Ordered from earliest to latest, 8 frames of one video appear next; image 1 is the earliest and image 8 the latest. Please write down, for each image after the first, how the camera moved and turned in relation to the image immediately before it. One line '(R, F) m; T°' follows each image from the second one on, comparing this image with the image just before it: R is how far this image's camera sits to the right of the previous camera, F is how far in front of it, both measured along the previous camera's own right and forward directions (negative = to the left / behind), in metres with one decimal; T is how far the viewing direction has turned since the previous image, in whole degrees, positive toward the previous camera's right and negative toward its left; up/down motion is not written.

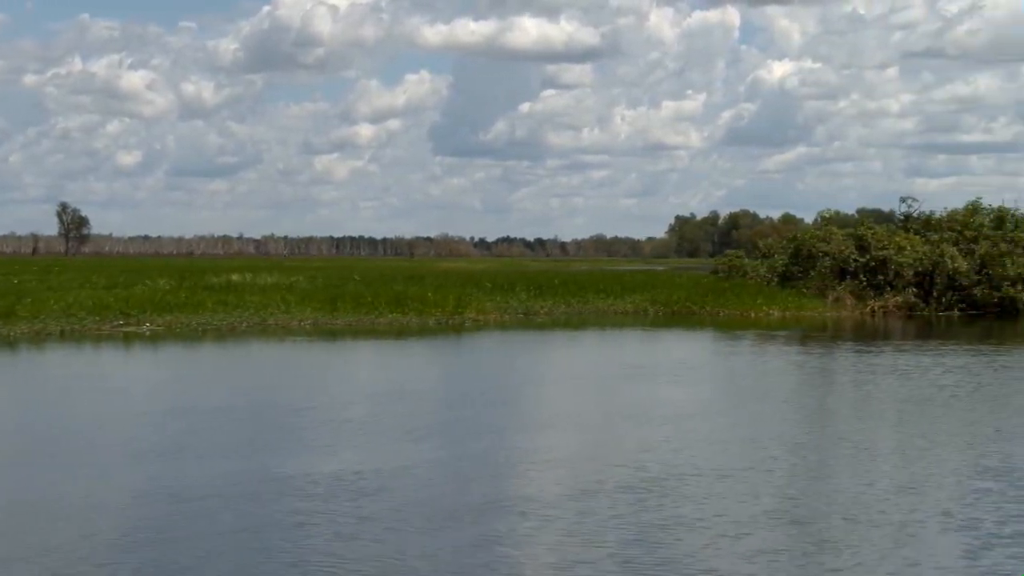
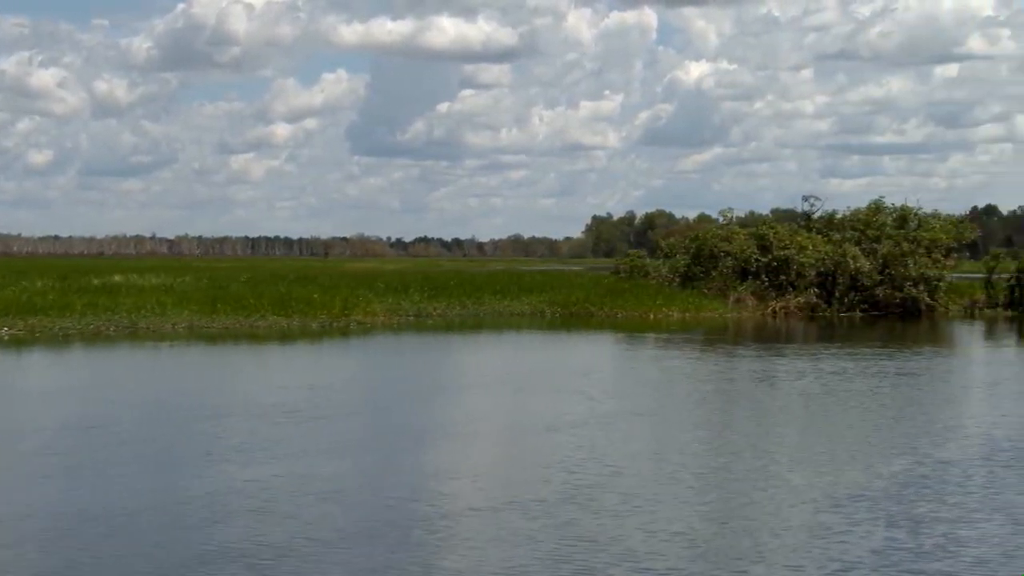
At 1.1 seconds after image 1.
(+0.3, +0.5) m; +3°
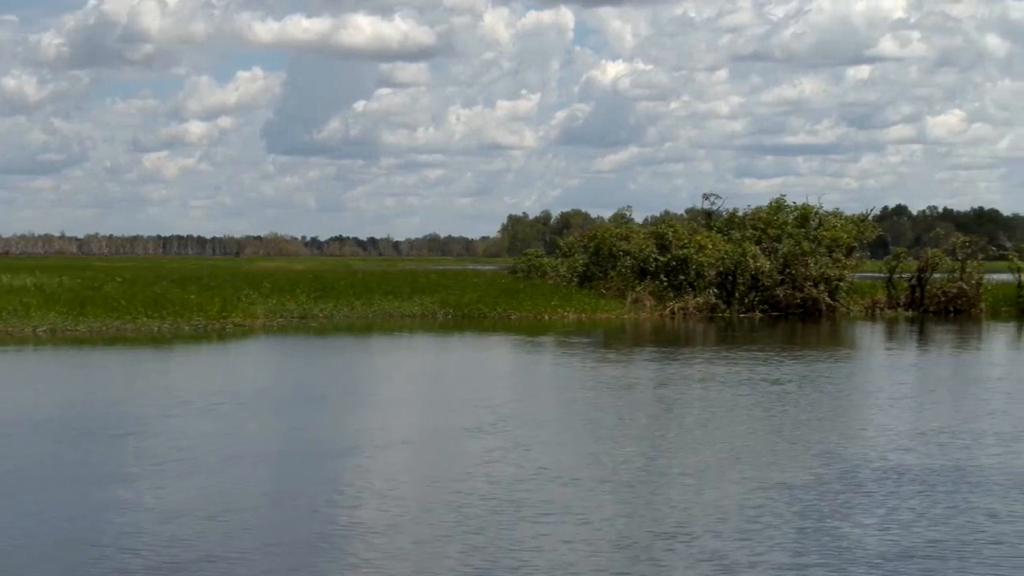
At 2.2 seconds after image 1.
(+0.3, +0.5) m; +3°
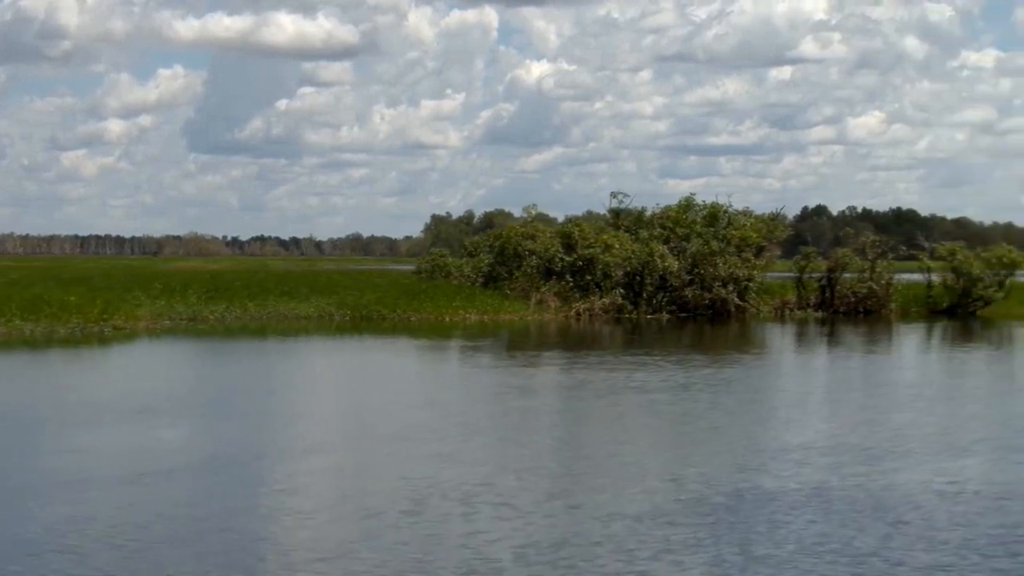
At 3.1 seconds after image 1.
(+0.3, +0.5) m; +3°
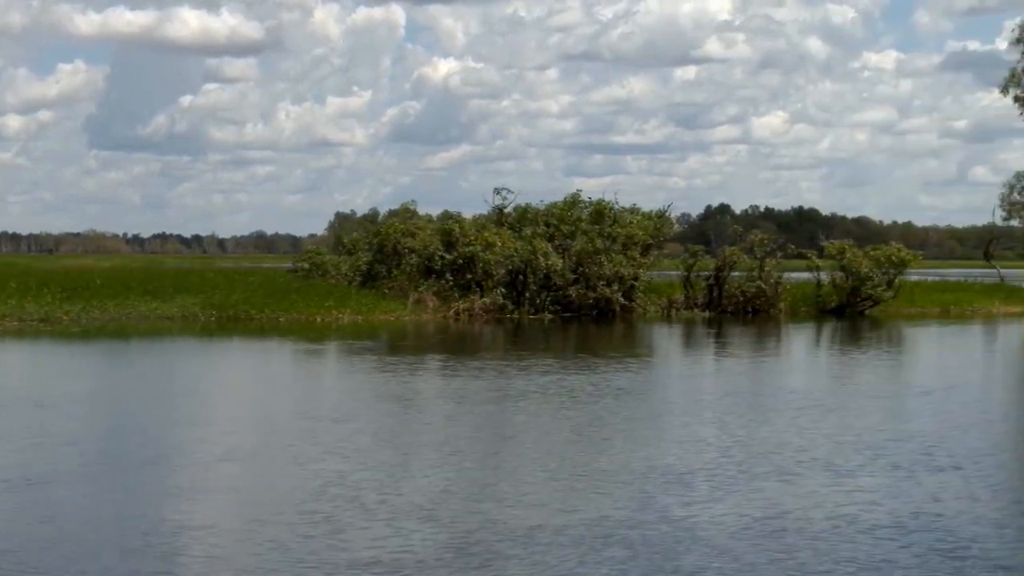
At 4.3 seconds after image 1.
(+0.3, +0.6) m; +3°
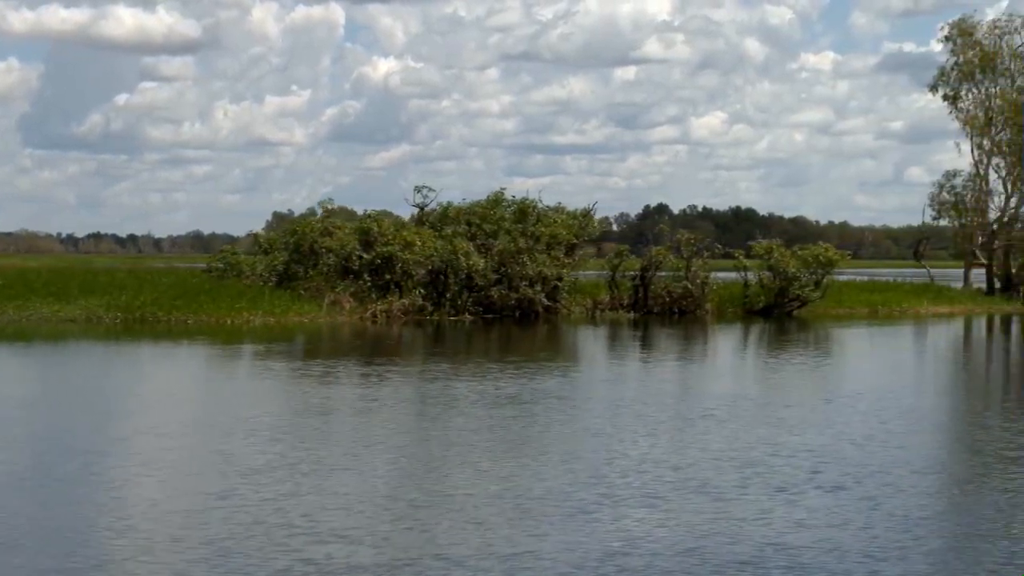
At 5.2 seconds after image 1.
(+0.2, +0.4) m; +2°
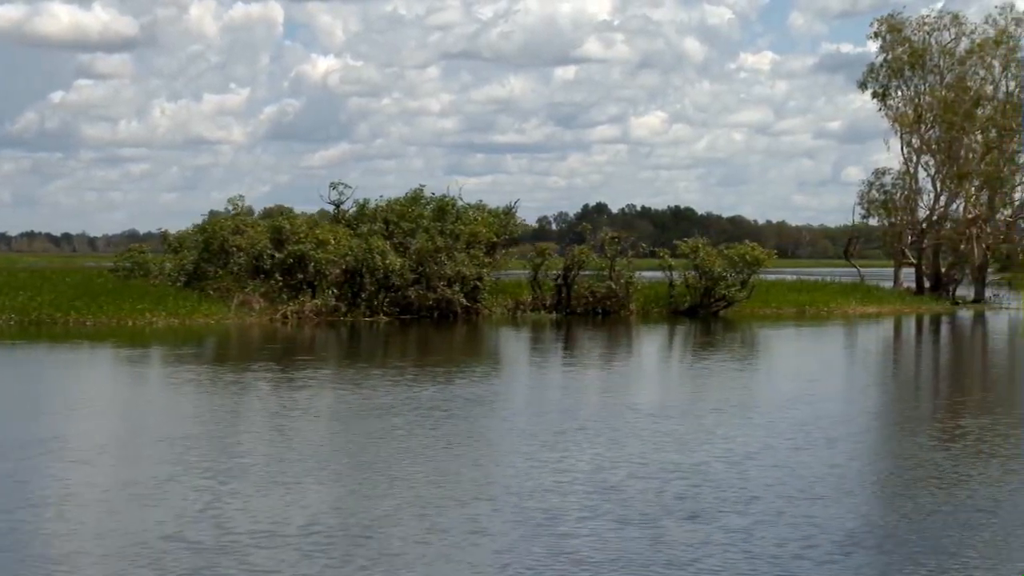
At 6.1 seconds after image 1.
(+0.3, +0.5) m; +2°
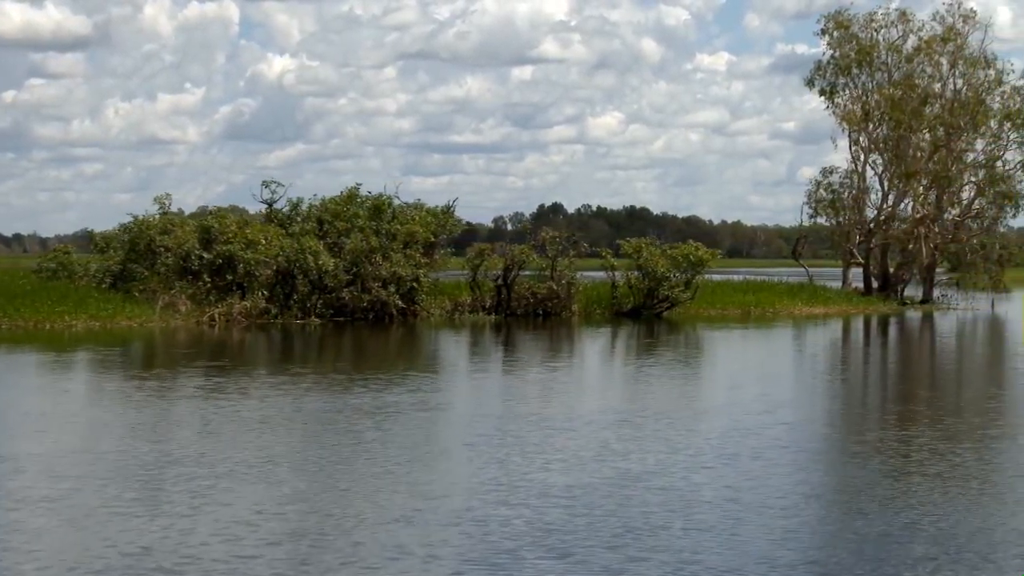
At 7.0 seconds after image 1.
(+0.2, +0.5) m; +2°
